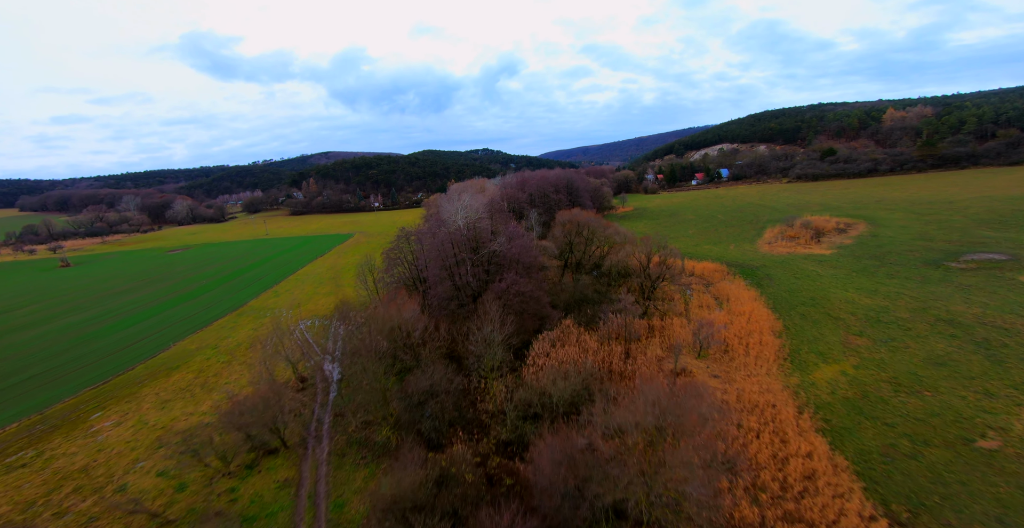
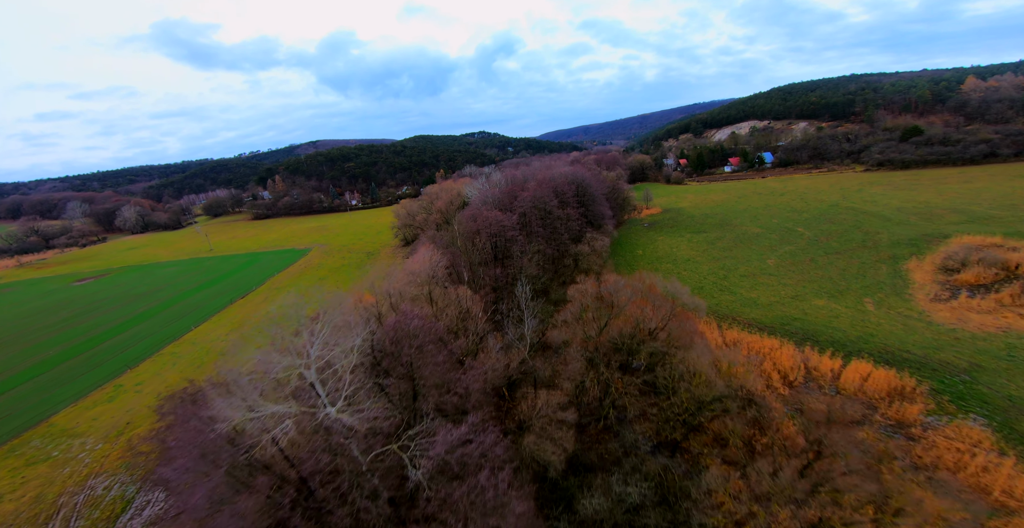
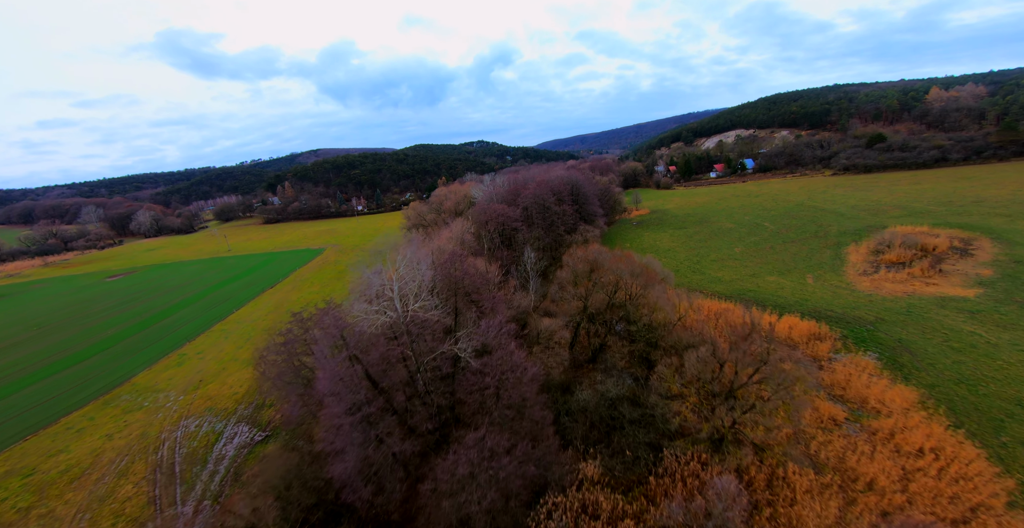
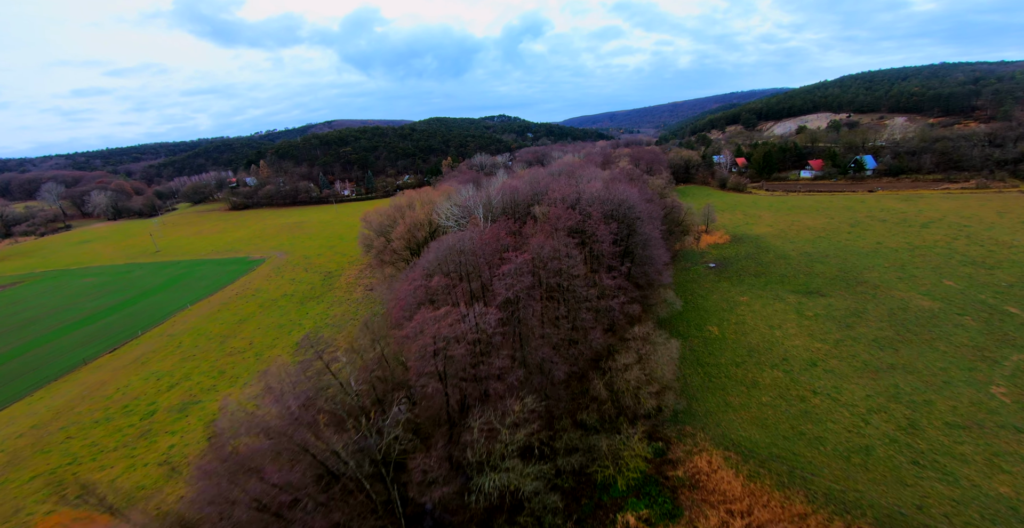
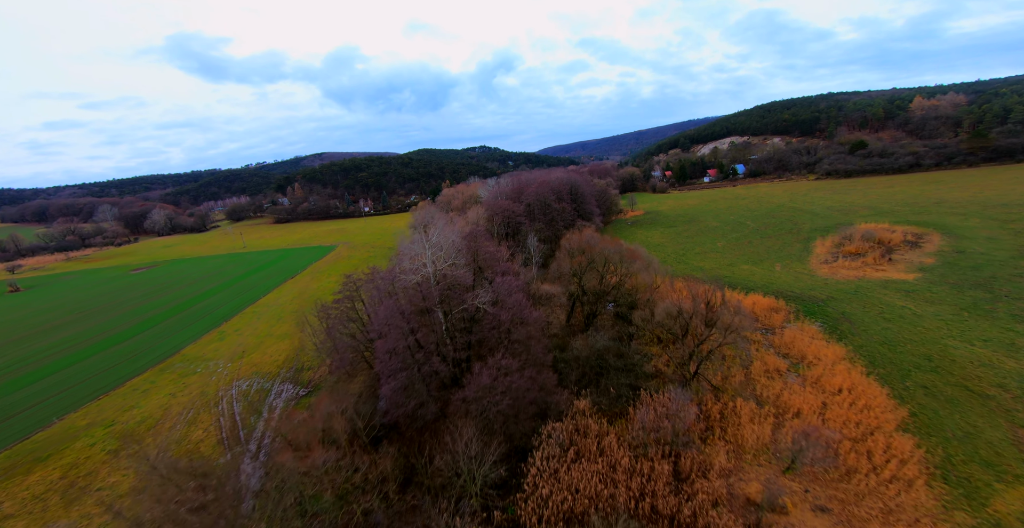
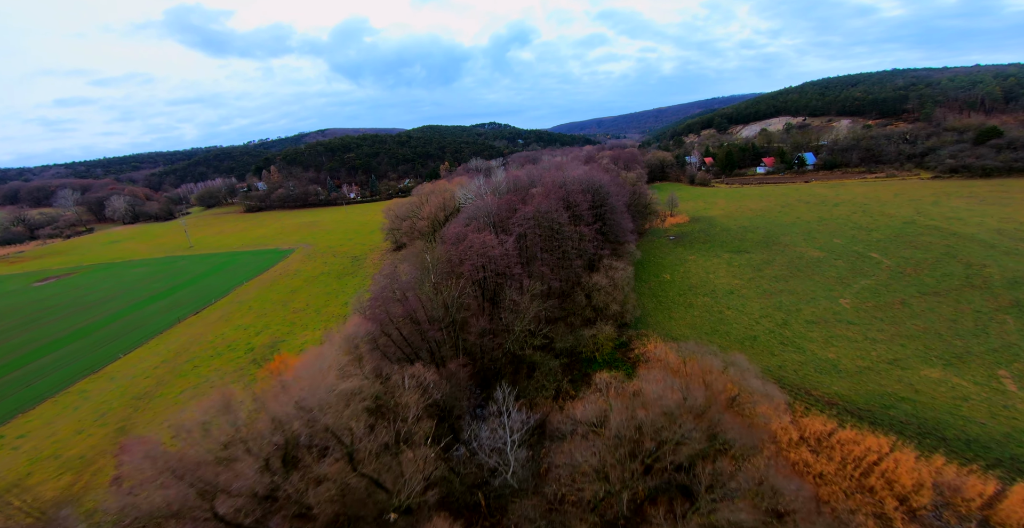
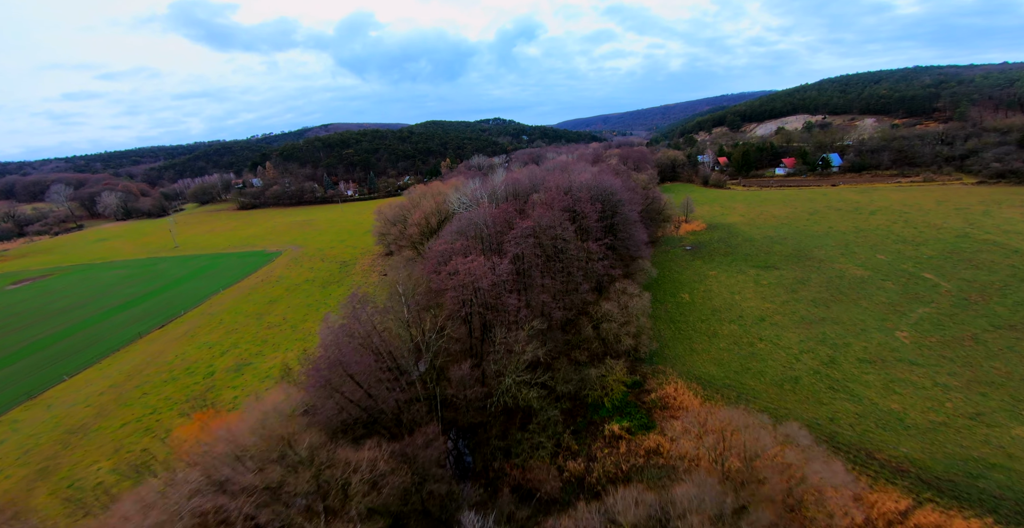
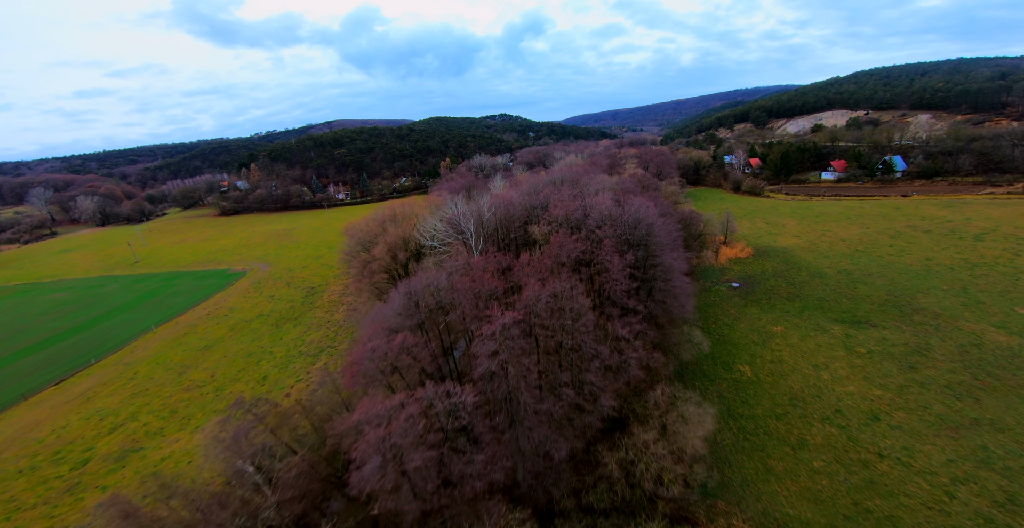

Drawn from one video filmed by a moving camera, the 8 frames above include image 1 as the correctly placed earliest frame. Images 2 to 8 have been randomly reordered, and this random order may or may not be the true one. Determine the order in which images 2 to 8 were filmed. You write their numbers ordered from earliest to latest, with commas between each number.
5, 3, 2, 6, 7, 4, 8
